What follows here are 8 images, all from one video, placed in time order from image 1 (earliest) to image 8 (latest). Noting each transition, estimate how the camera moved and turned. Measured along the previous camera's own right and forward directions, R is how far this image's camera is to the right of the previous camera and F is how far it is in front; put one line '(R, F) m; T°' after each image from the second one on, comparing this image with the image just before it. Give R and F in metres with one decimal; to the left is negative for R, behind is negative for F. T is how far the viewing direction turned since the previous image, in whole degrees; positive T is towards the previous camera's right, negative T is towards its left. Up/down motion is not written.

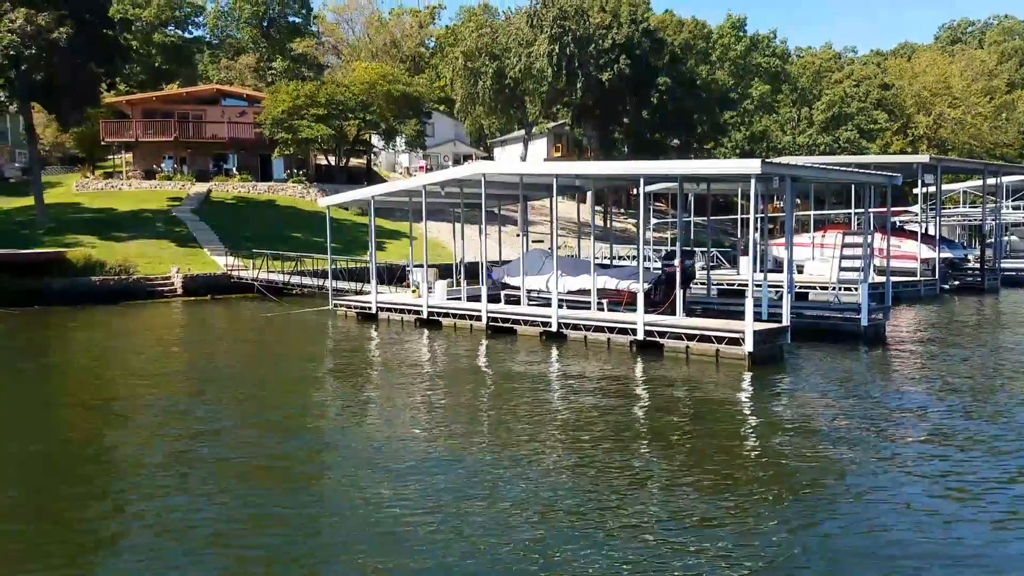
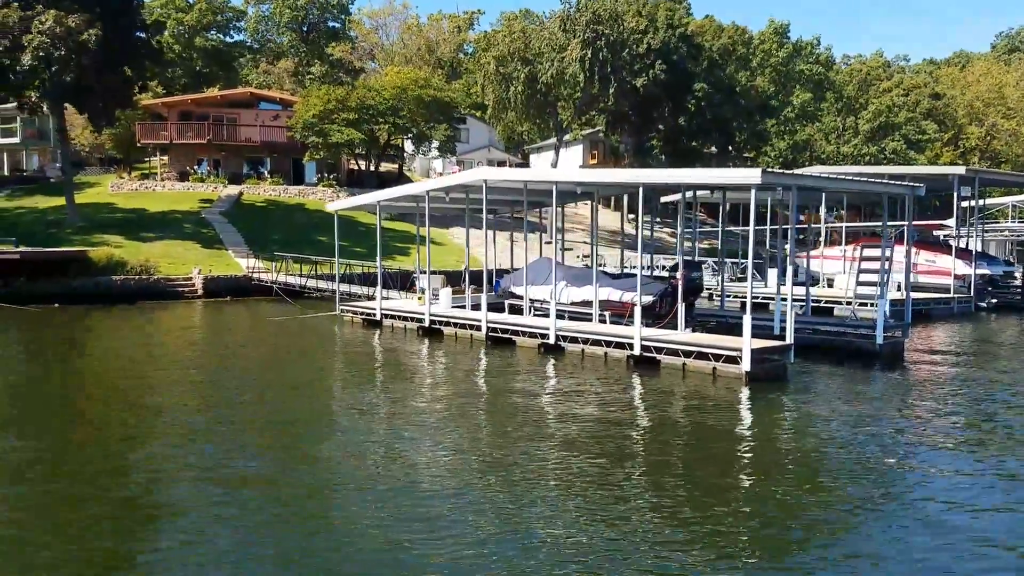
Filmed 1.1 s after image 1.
(+1.0, +0.7) m; -3°
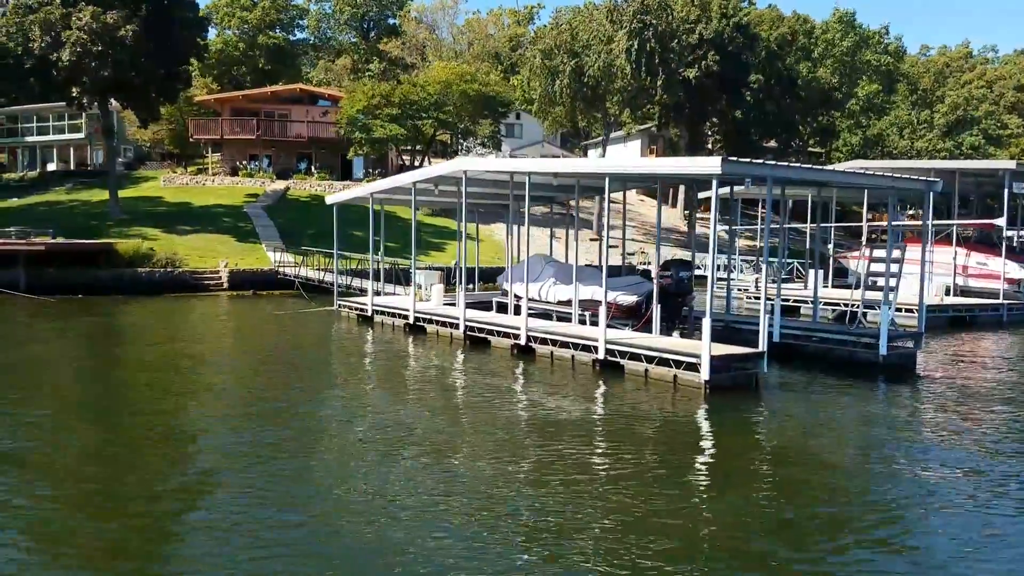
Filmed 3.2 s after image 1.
(+2.2, +1.0) m; -6°
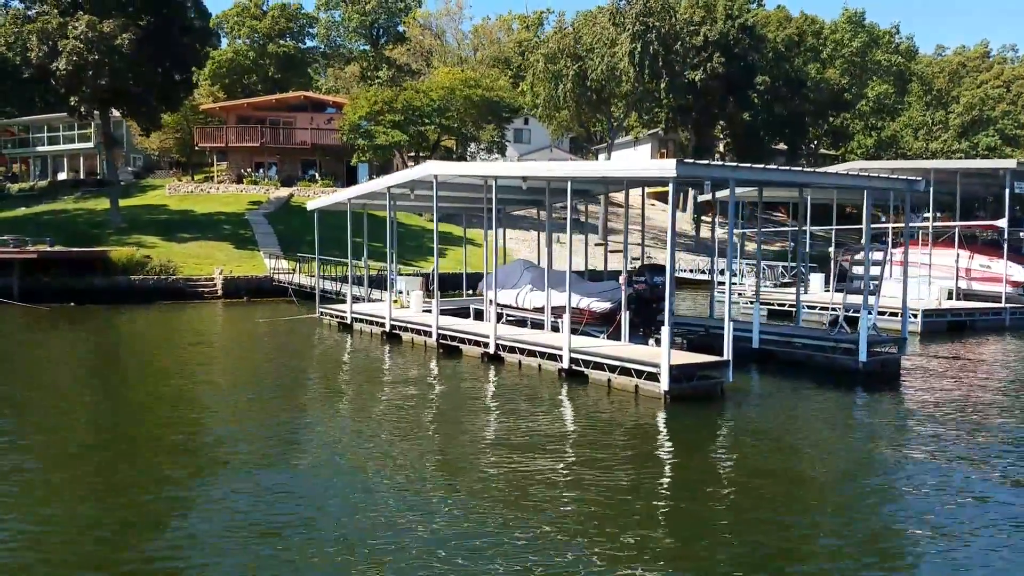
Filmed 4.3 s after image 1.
(+1.0, +0.4) m; -2°
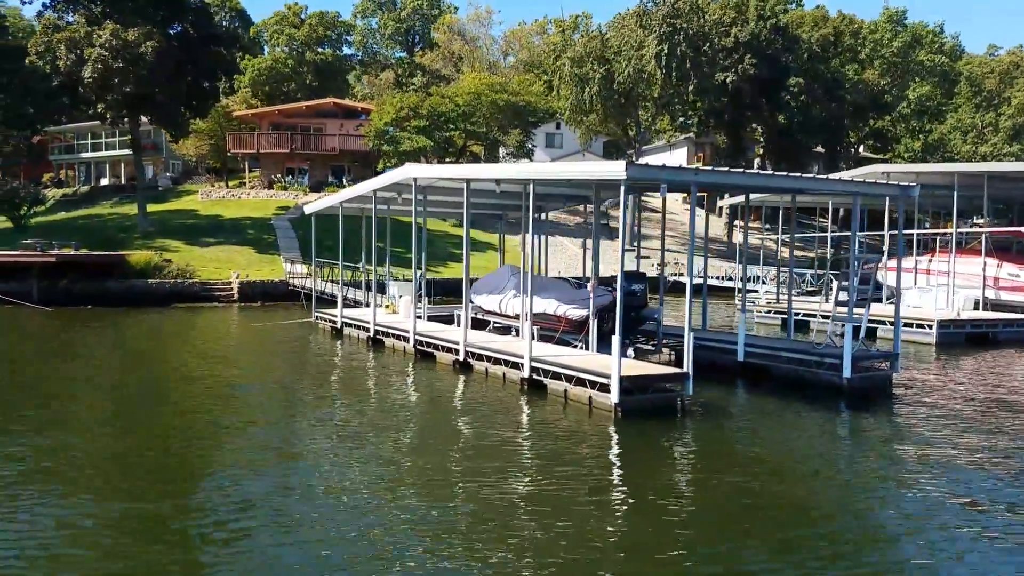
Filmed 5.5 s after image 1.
(+1.5, +0.5) m; -4°
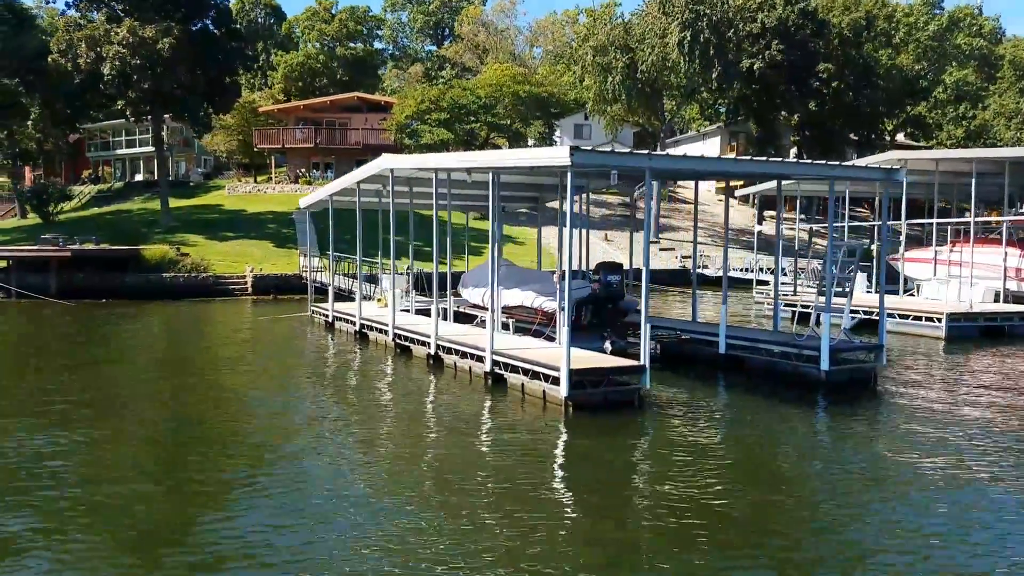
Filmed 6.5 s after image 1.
(+1.4, +0.4) m; -3°
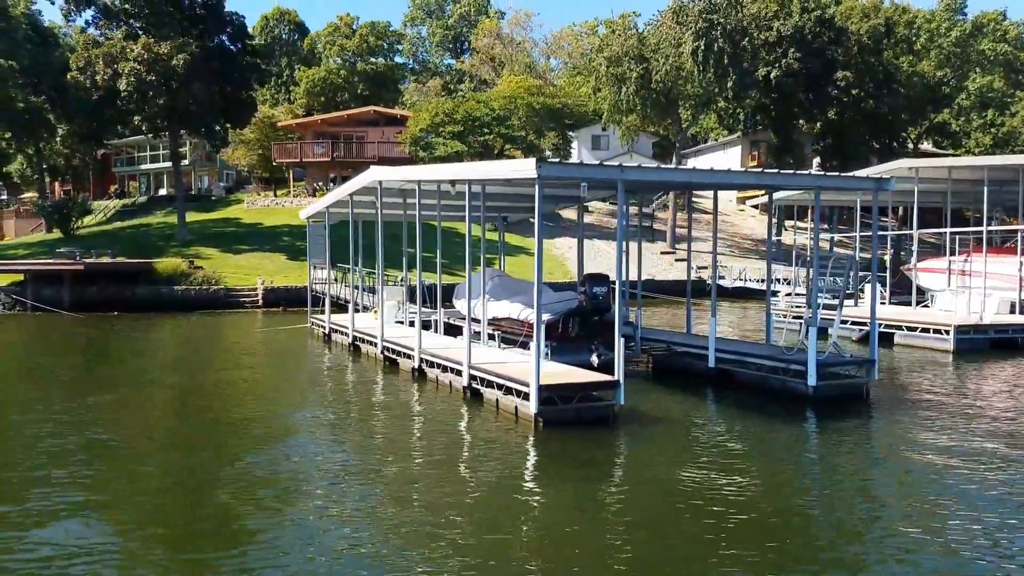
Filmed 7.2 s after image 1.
(+0.8, +0.2) m; -2°
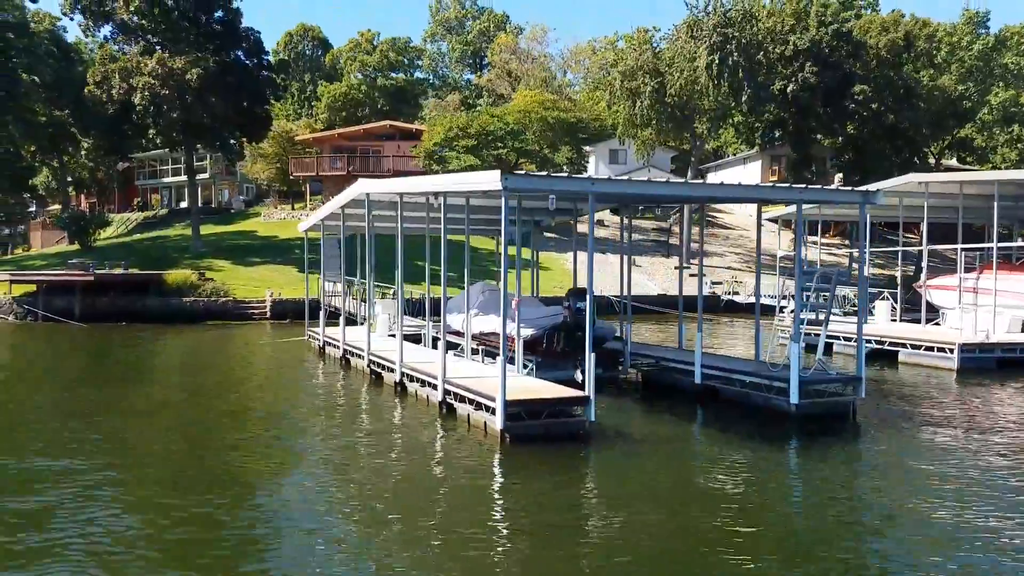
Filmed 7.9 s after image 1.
(+0.8, +0.2) m; -2°
